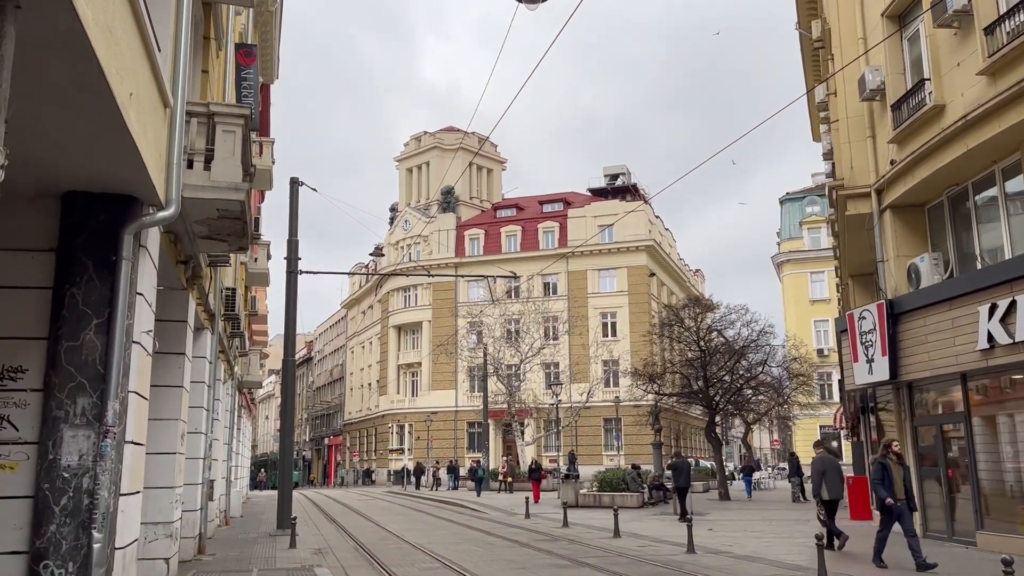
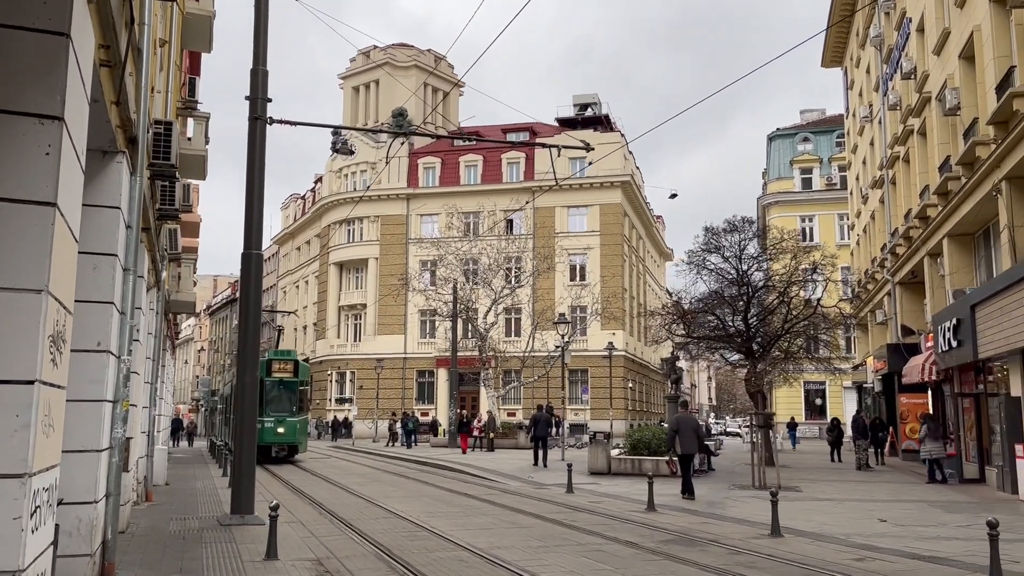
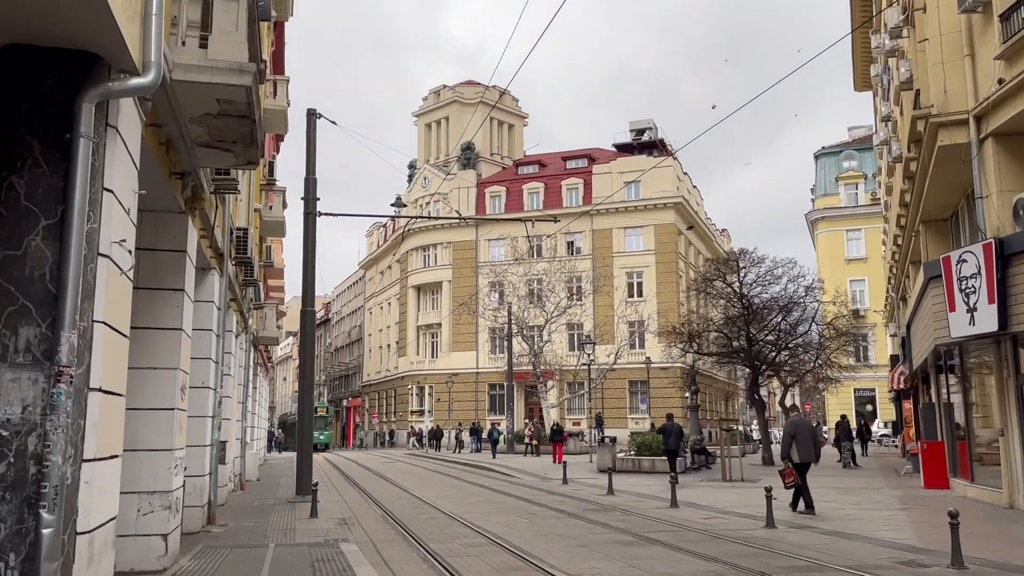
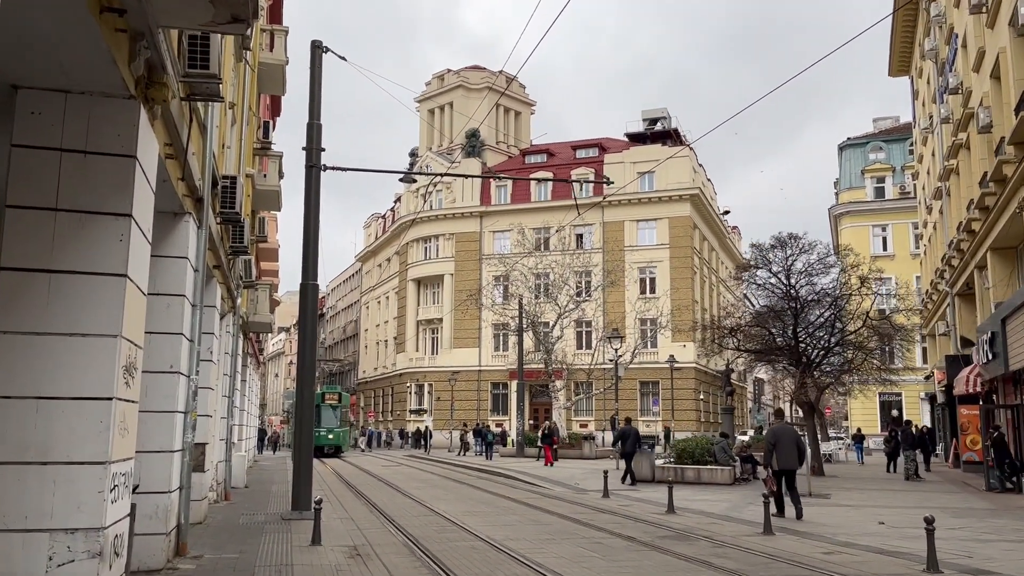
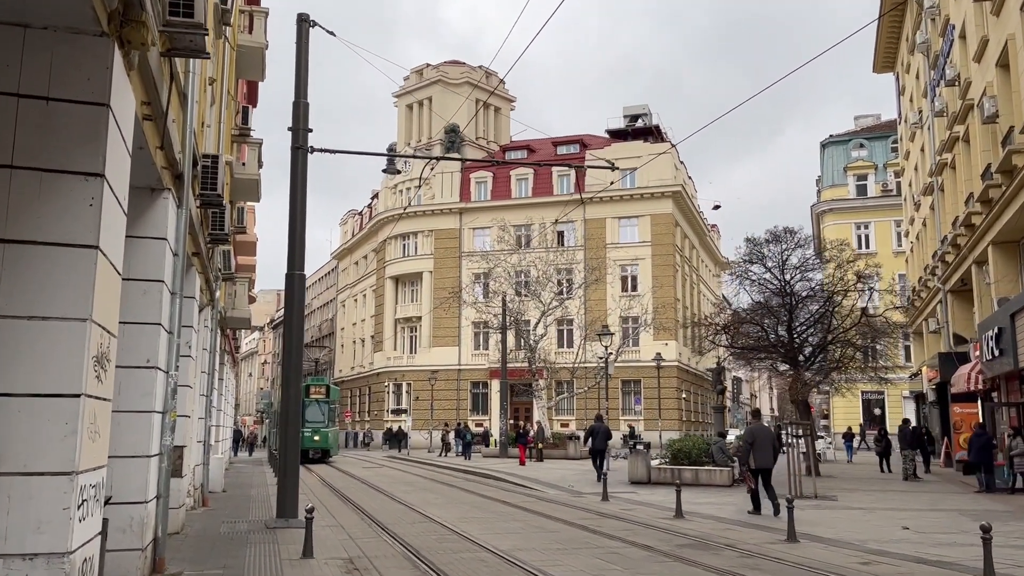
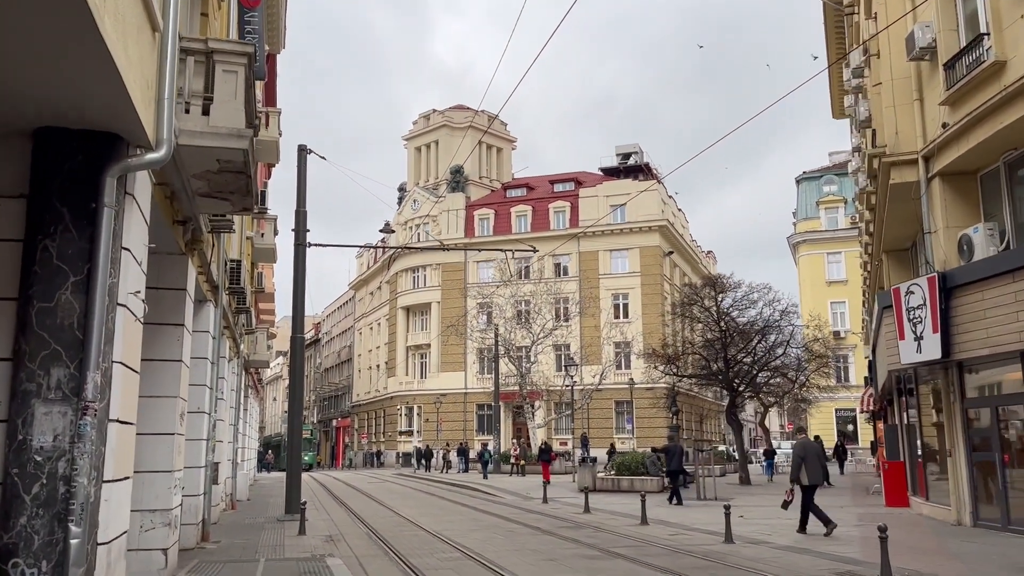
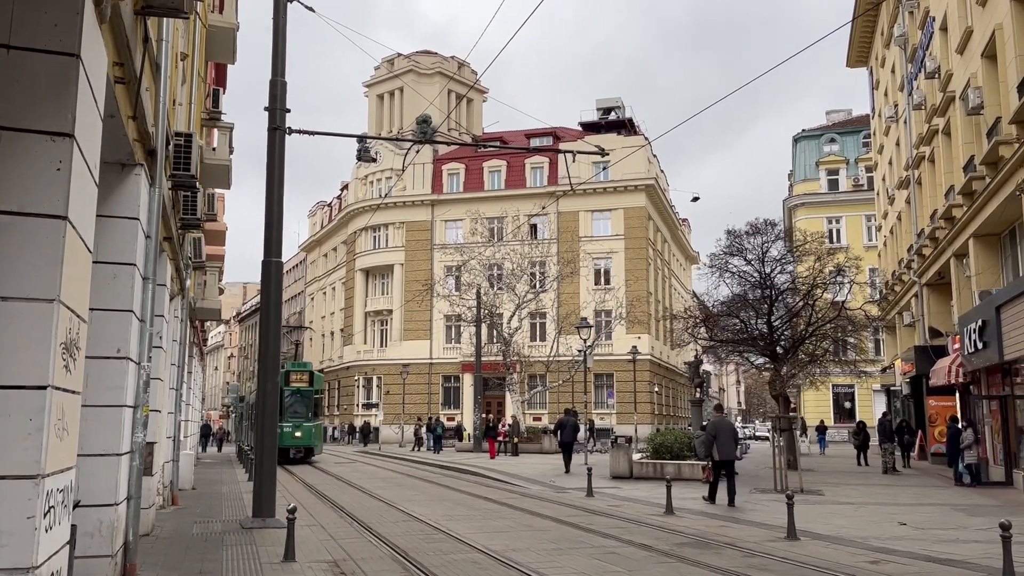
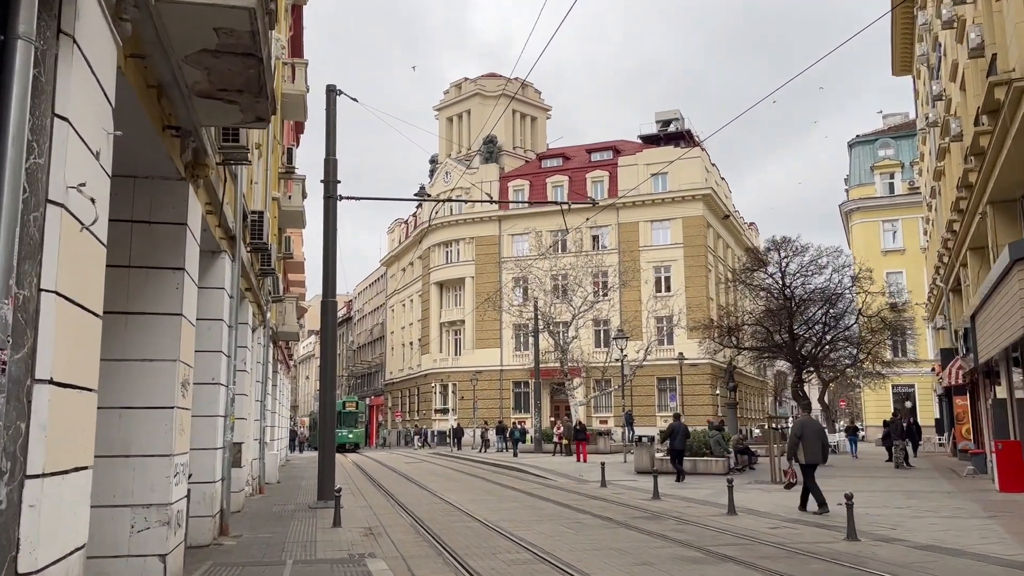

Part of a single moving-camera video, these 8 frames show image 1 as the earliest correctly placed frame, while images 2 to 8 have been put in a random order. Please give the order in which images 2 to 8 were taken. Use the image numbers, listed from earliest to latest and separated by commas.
6, 3, 8, 4, 5, 7, 2
